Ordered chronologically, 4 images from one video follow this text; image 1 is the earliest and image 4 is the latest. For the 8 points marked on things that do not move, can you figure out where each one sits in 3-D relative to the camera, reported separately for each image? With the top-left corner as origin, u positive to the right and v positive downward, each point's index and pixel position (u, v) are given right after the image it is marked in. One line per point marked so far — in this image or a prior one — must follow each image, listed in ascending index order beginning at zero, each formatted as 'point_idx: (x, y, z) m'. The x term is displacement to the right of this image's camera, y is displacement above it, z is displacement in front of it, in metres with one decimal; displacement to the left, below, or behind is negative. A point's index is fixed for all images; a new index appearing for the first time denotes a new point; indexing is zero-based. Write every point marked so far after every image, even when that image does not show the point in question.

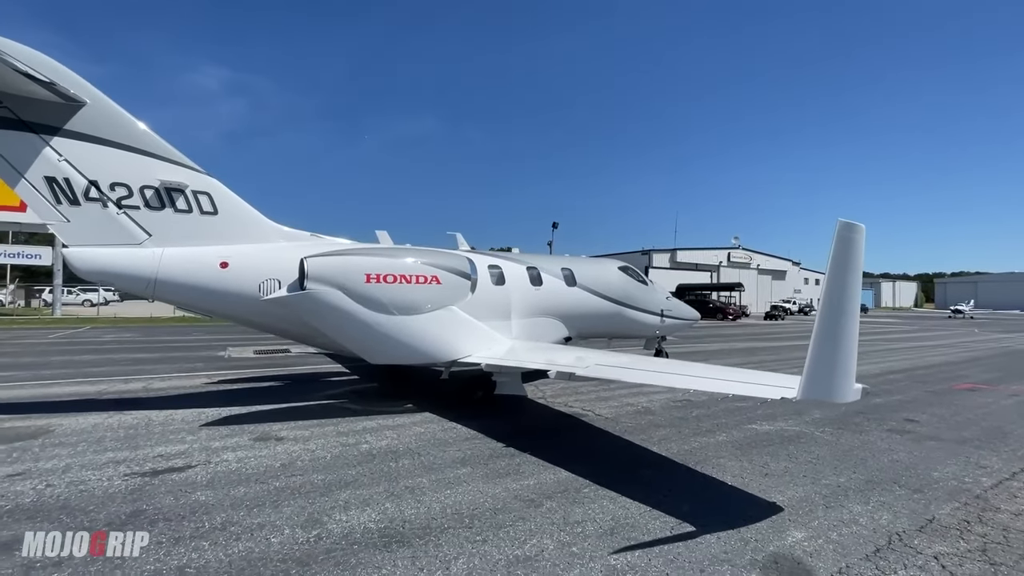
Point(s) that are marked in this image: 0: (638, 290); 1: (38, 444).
0: (+2.9, 0.0, +10.9) m
1: (-5.2, -1.7, +5.3) m
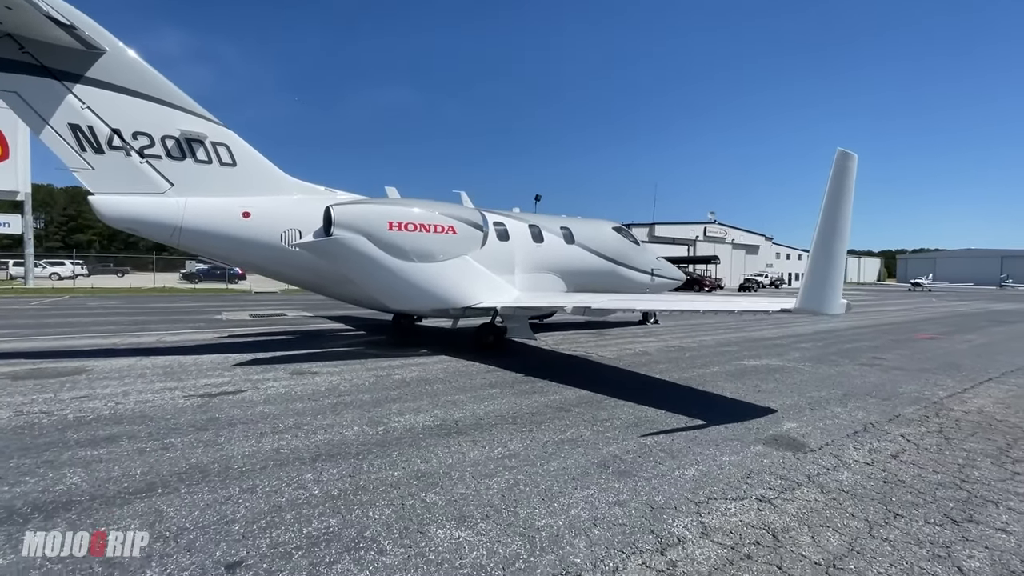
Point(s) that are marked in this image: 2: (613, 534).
0: (+2.9, +0.9, +11.5) m
1: (-5.0, -1.1, +5.6) m
2: (+0.5, -1.2, +2.3) m
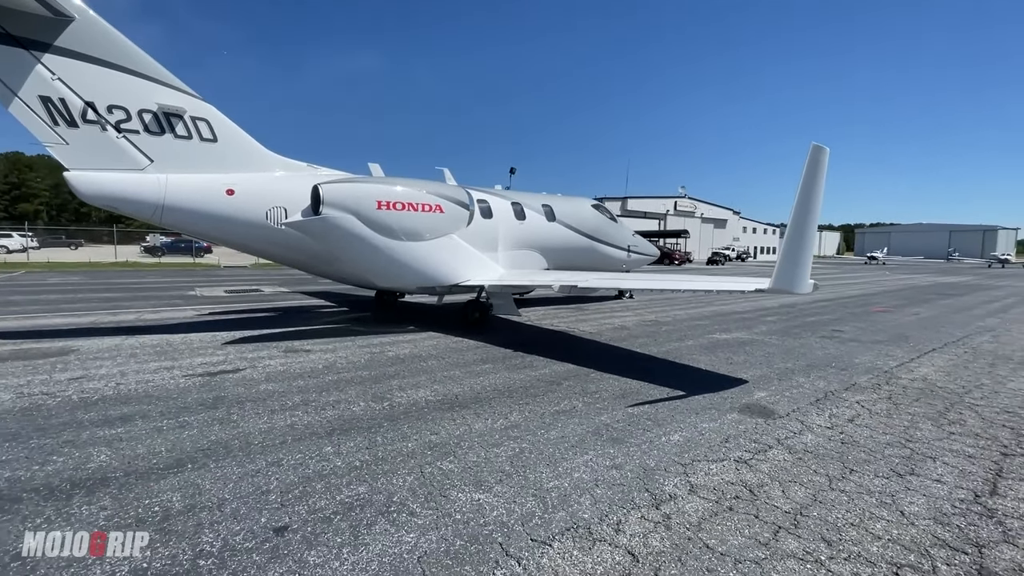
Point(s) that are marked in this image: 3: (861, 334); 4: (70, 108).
0: (+2.4, +1.5, +11.8) m
1: (-5.1, -0.8, +5.6) m
2: (+0.6, -1.1, +2.7) m
3: (+5.9, -0.8, +8.0) m
4: (-5.7, +2.3, +6.1) m
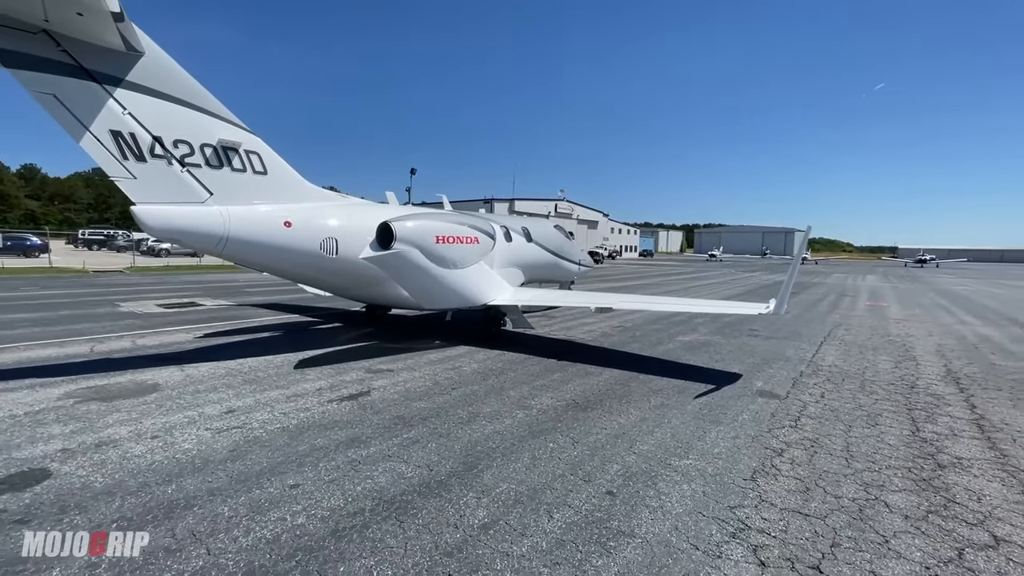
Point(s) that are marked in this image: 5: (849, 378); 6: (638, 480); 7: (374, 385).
0: (+1.6, +1.3, +13.7) m
1: (-4.0, -1.3, +5.8) m
2: (+2.2, -1.5, +4.4) m
3: (+5.9, -1.0, +11.0) m
4: (-4.8, +1.9, +6.1) m
5: (+5.0, -1.3, +7.1) m
6: (+1.0, -1.5, +3.8) m
7: (-1.8, -1.3, +6.2) m
